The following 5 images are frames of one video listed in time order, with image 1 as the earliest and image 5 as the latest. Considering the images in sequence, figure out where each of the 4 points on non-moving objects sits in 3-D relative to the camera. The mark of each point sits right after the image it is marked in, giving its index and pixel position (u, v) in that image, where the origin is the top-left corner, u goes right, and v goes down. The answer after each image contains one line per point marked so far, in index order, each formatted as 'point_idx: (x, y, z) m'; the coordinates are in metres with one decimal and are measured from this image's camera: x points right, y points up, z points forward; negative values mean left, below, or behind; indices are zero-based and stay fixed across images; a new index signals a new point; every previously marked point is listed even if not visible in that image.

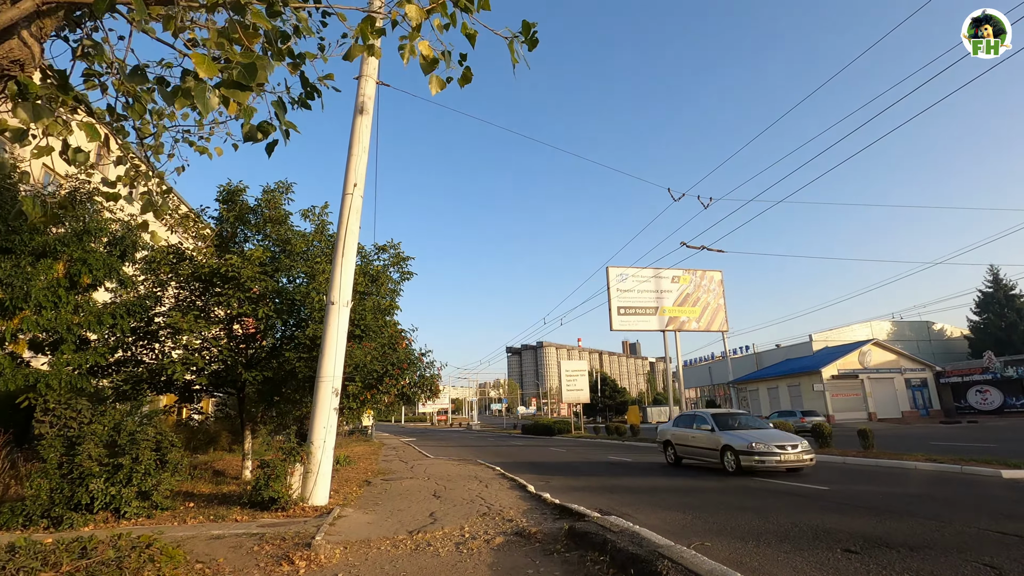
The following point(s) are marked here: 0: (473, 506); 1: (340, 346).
0: (-0.7, -3.7, +9.2) m
1: (-3.2, -1.1, +10.1) m
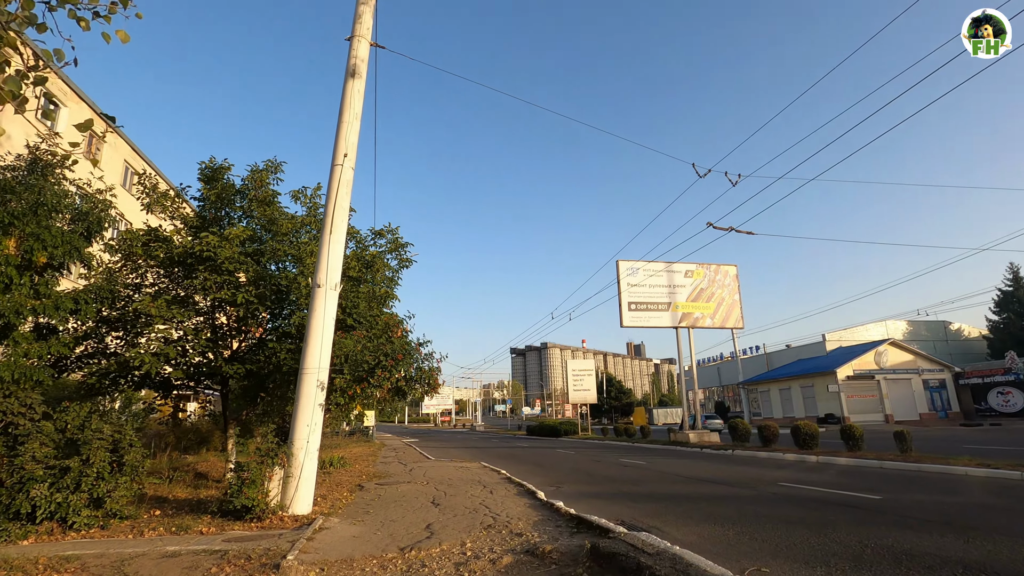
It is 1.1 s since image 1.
0: (-0.5, -3.4, +8.0) m
1: (-3.1, -0.8, +9.0) m
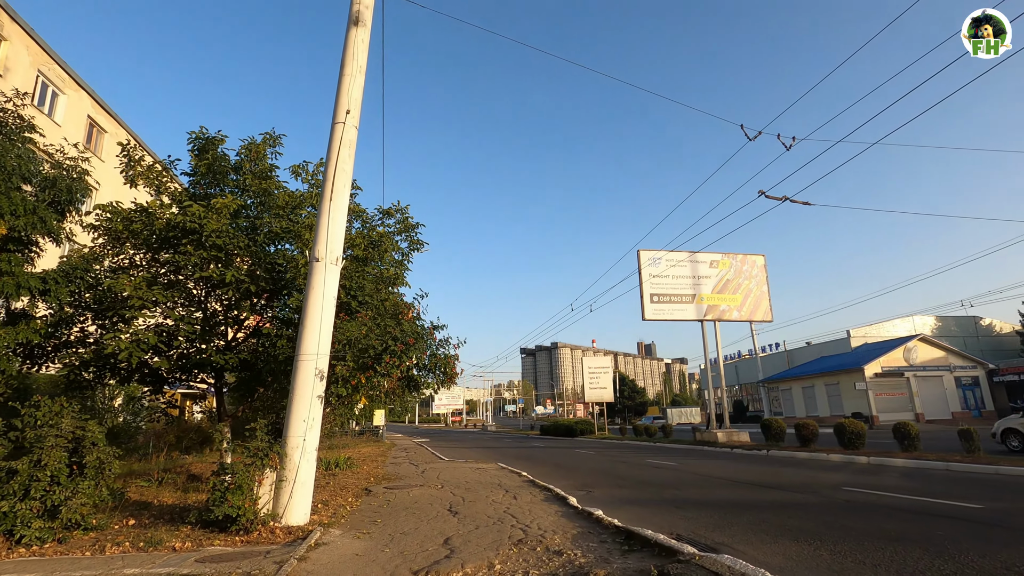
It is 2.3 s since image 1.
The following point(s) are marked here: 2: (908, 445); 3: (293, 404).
0: (-0.1, -3.0, +6.8) m
1: (-2.7, -0.4, +7.7) m
2: (+10.8, -4.3, +14.7) m
3: (-3.0, -1.6, +7.3) m
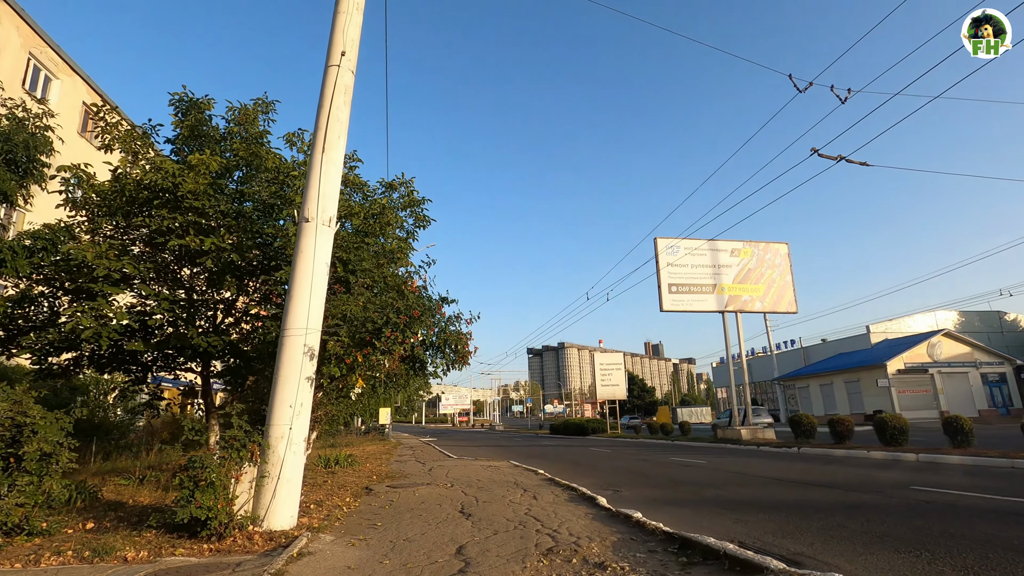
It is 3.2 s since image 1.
0: (+0.1, -2.6, +5.6) m
1: (-2.4, 0.0, +6.6) m
2: (+11.2, -3.8, +13.5) m
3: (-2.7, -1.2, +6.2) m
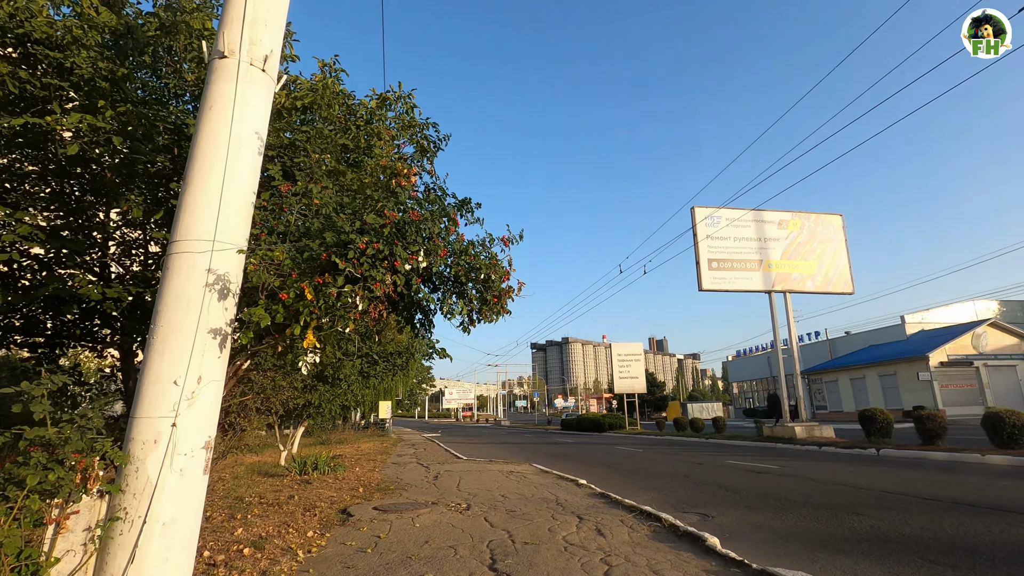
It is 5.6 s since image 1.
0: (+0.6, -1.8, +2.7) m
1: (-1.9, +0.8, +3.7) m
2: (+11.7, -3.0, +10.5) m
3: (-2.2, -0.4, +3.3) m
